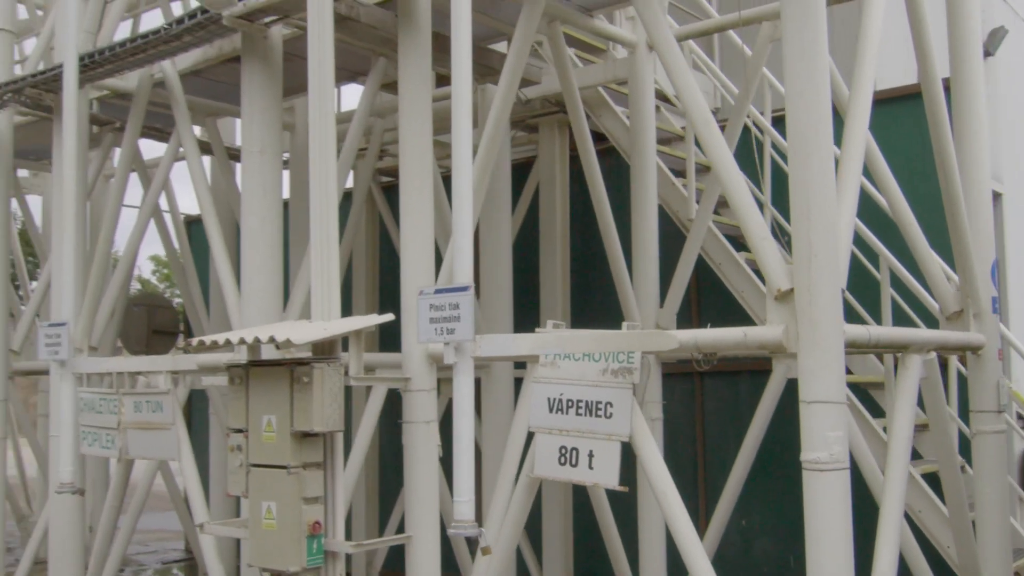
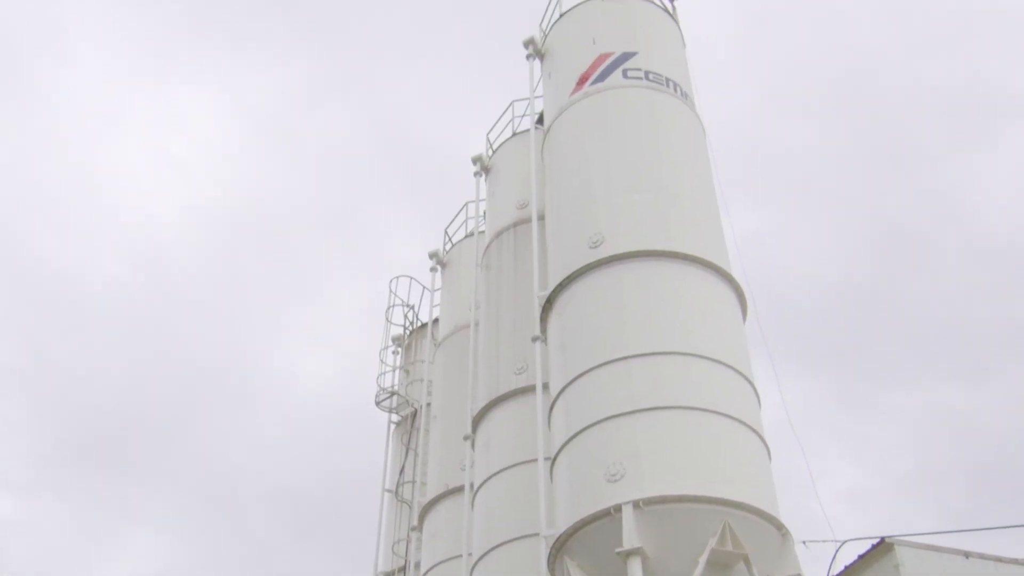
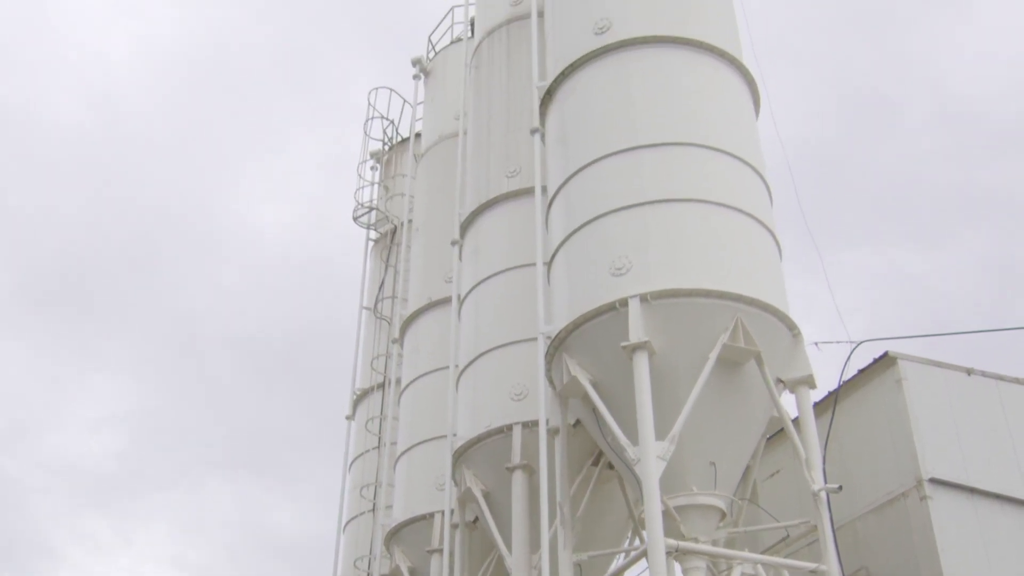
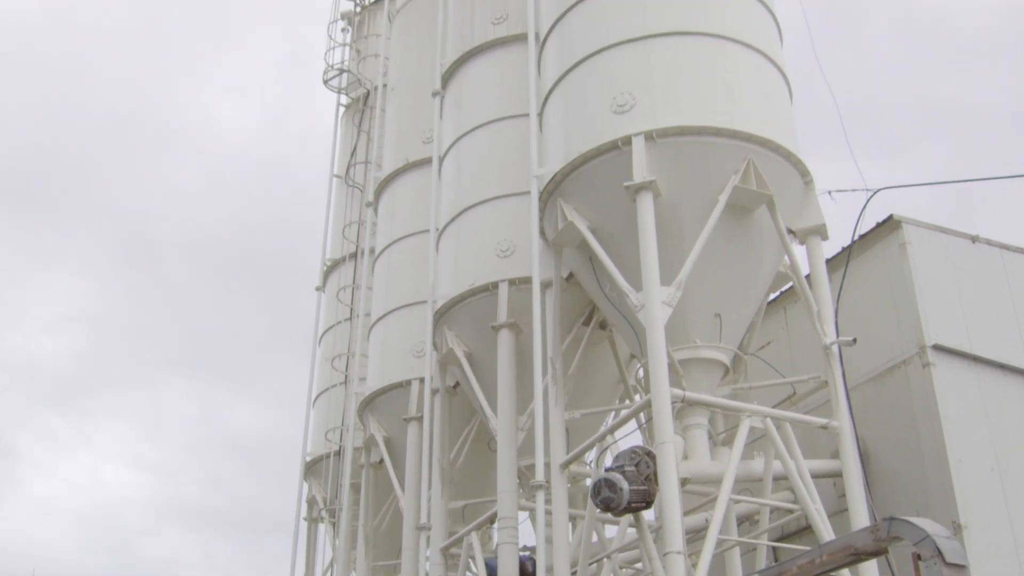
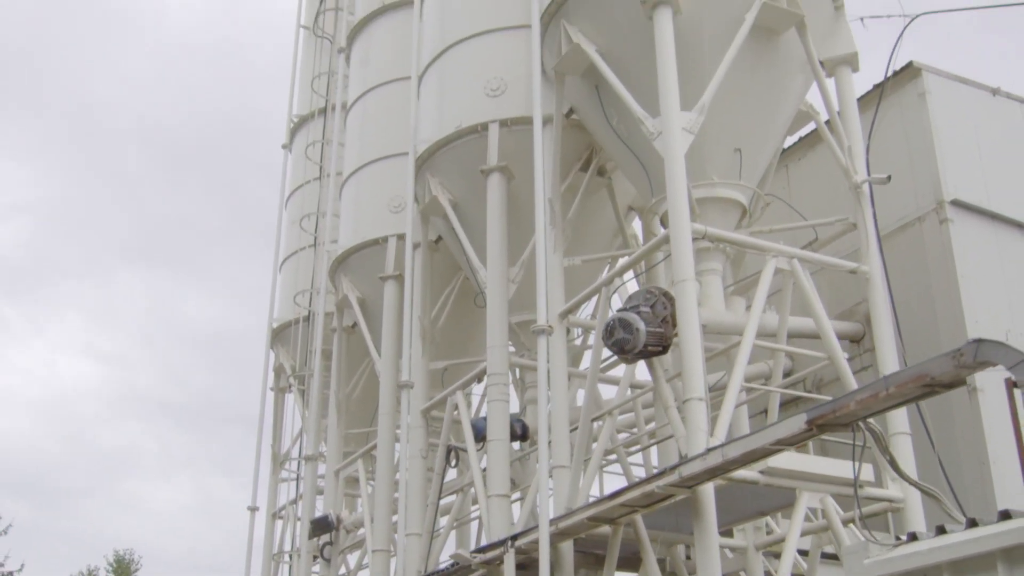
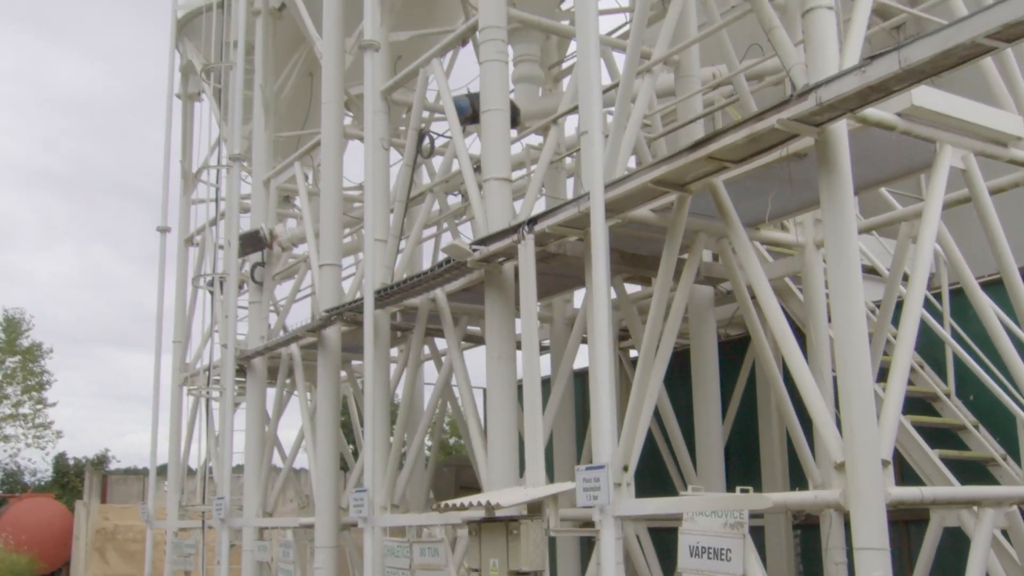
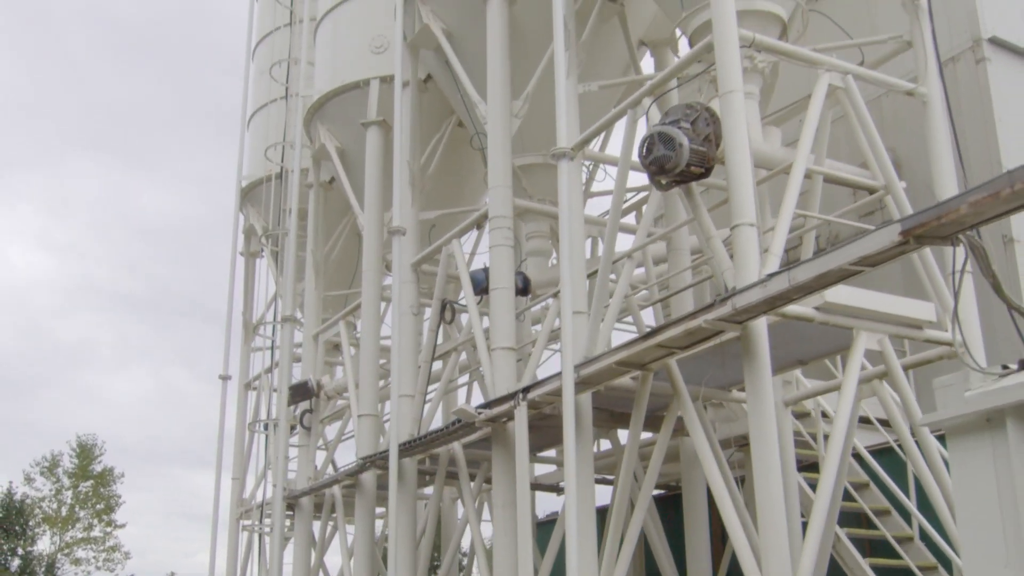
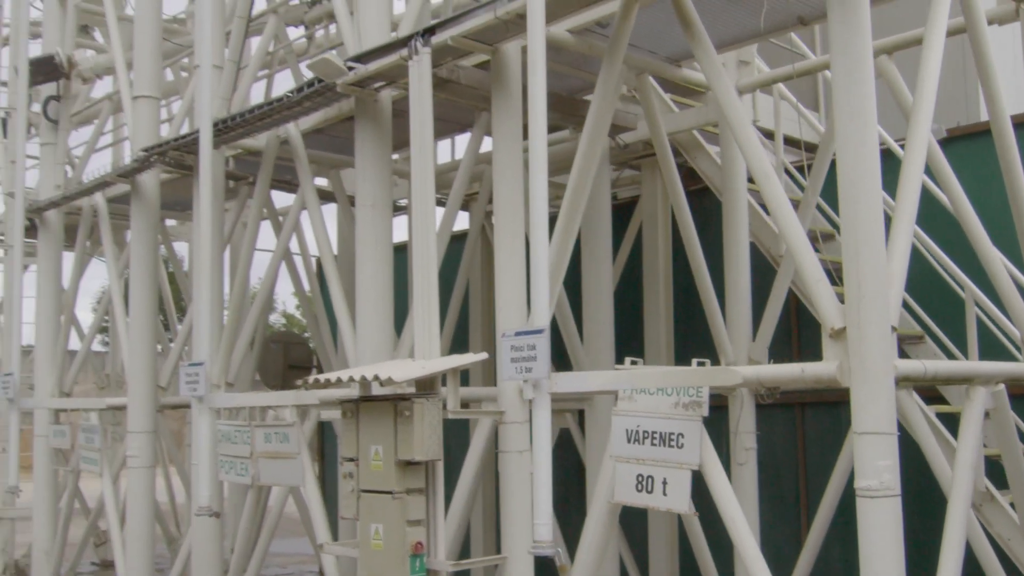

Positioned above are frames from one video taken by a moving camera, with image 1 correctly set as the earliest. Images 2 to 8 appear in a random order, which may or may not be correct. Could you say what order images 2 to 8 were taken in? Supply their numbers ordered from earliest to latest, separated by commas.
8, 6, 7, 5, 4, 3, 2
